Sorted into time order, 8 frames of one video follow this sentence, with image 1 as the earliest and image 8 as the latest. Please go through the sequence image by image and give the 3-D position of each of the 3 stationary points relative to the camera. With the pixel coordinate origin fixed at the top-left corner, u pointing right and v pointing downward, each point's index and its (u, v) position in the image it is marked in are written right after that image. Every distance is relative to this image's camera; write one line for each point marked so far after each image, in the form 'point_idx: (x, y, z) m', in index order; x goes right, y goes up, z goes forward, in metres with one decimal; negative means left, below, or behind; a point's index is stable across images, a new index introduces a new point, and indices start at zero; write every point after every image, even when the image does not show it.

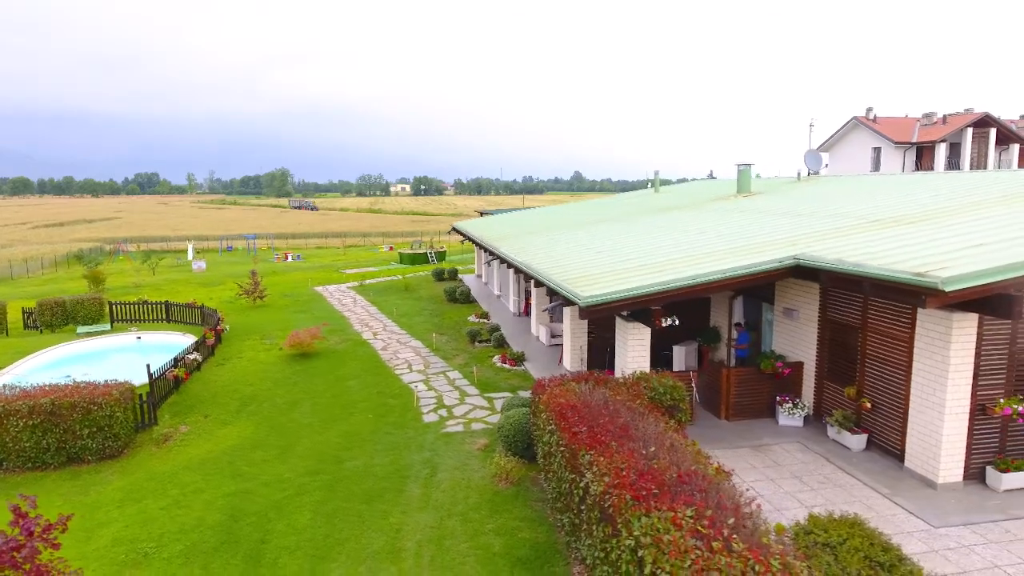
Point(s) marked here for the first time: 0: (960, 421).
0: (+4.5, -1.3, +8.4) m
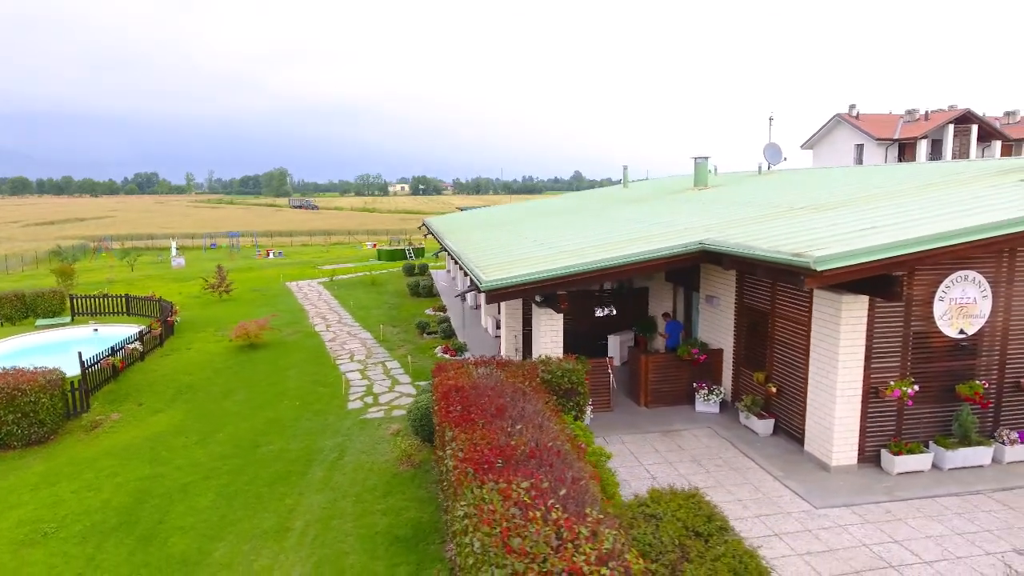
0: (+3.4, -1.1, +8.4) m
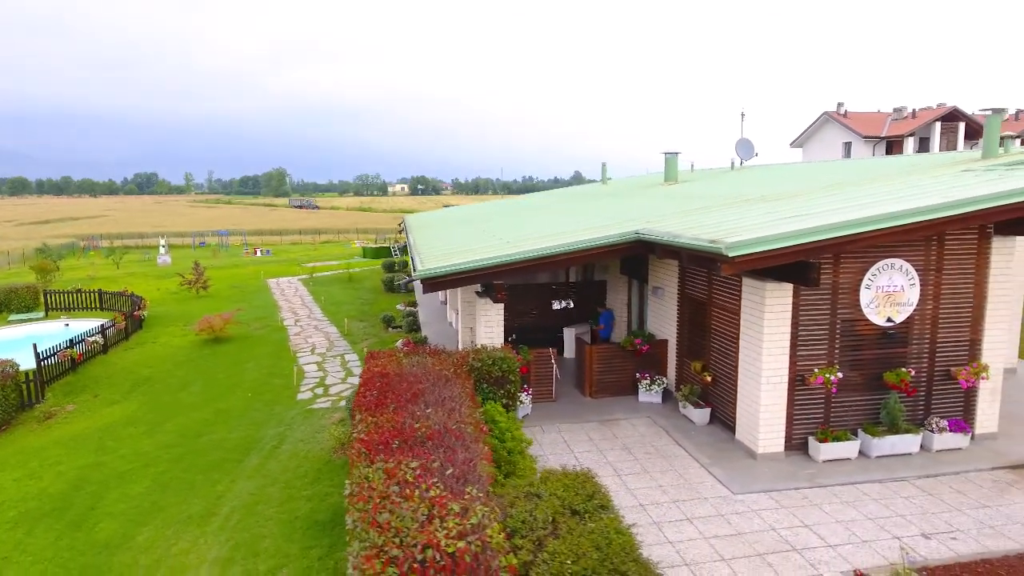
0: (+2.7, -1.0, +8.4) m
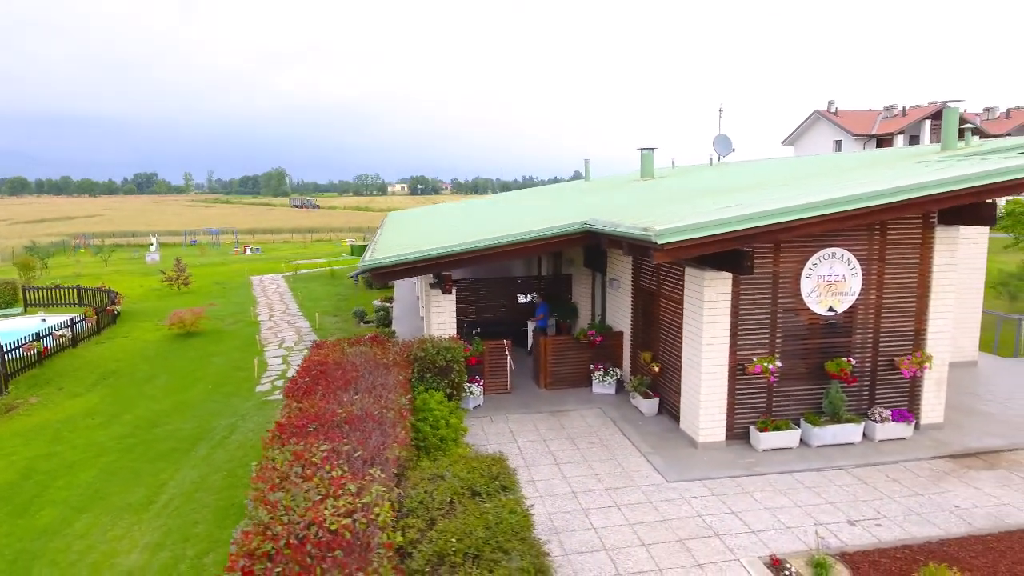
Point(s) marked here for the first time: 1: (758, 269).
0: (+2.1, -0.9, +8.4) m
1: (+2.5, +0.2, +8.3) m
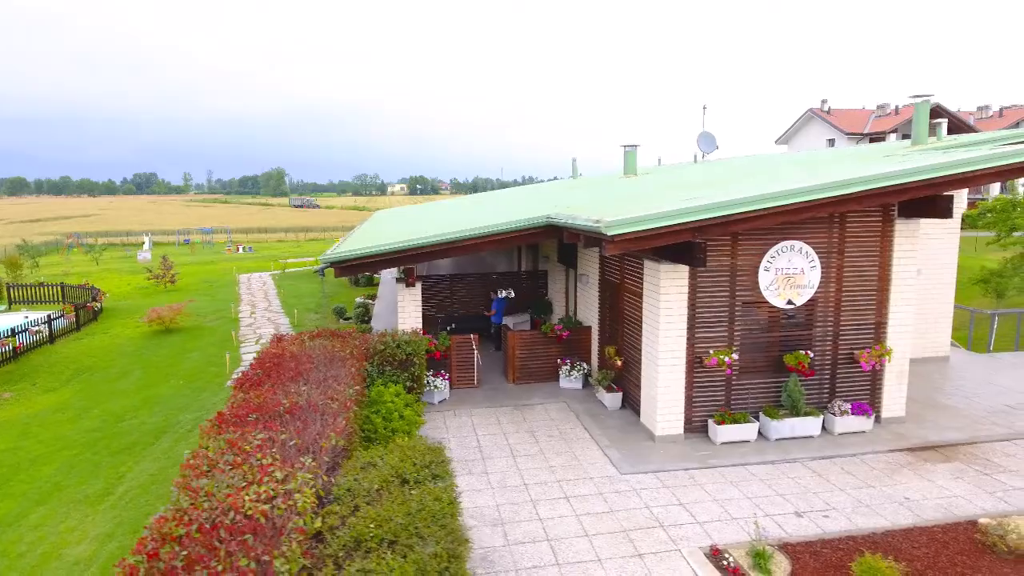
0: (+1.6, -0.8, +8.4) m
1: (+2.0, +0.3, +8.3) m
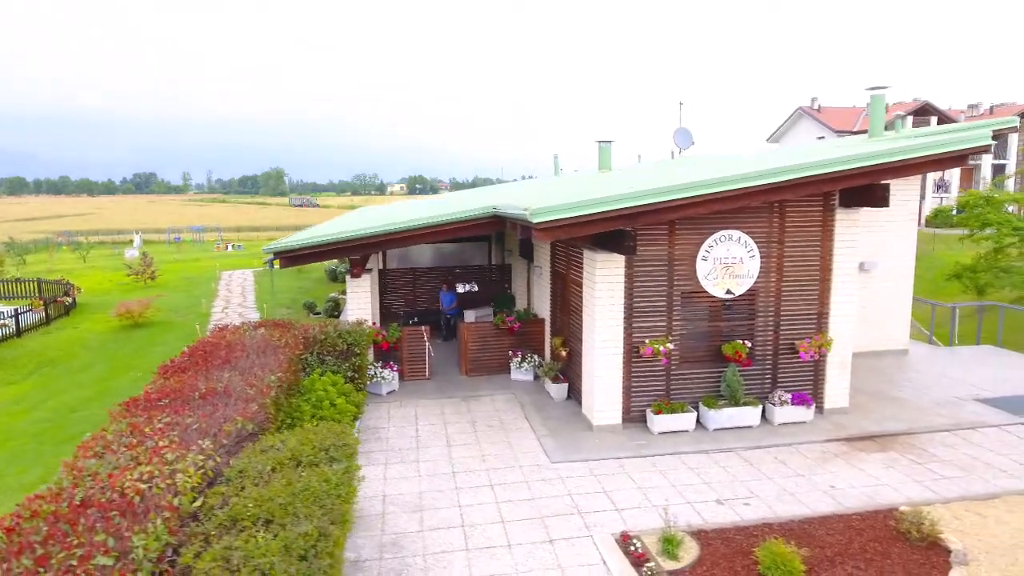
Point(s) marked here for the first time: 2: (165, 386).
0: (+1.0, -0.7, +8.4) m
1: (+1.4, +0.4, +8.3) m
2: (-2.7, -0.8, +6.7) m
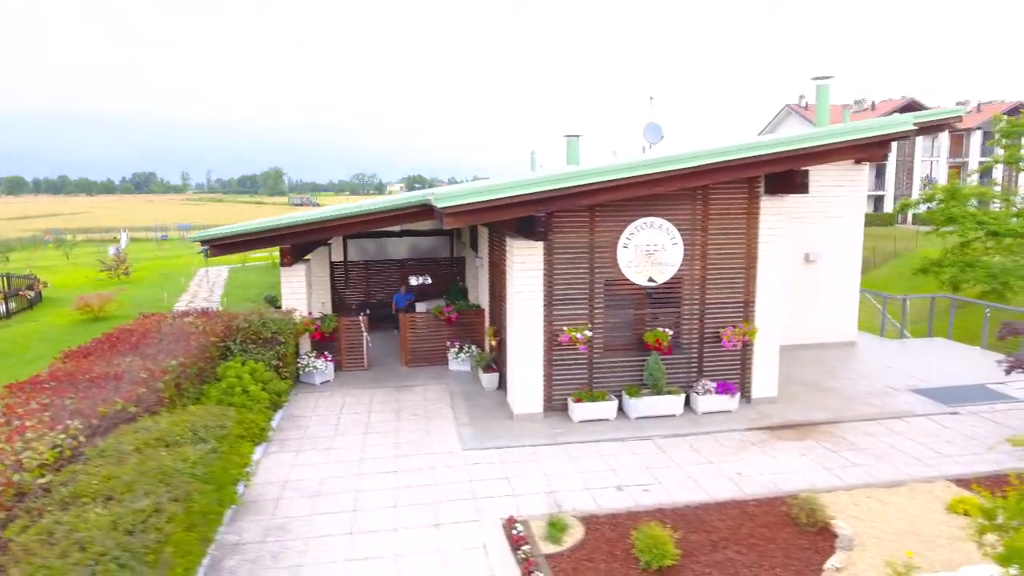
0: (+0.2, -0.6, +8.3) m
1: (+0.6, +0.5, +8.3) m
2: (-3.6, -0.6, +6.6) m
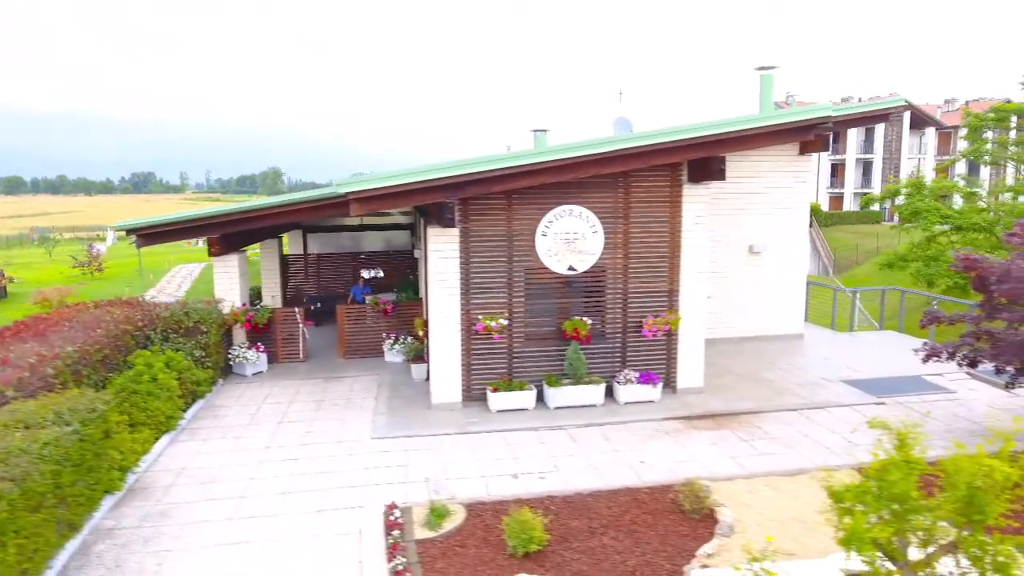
0: (-0.6, -0.5, +8.3) m
1: (-0.2, +0.6, +8.2) m
2: (-4.4, -0.5, +6.6) m
